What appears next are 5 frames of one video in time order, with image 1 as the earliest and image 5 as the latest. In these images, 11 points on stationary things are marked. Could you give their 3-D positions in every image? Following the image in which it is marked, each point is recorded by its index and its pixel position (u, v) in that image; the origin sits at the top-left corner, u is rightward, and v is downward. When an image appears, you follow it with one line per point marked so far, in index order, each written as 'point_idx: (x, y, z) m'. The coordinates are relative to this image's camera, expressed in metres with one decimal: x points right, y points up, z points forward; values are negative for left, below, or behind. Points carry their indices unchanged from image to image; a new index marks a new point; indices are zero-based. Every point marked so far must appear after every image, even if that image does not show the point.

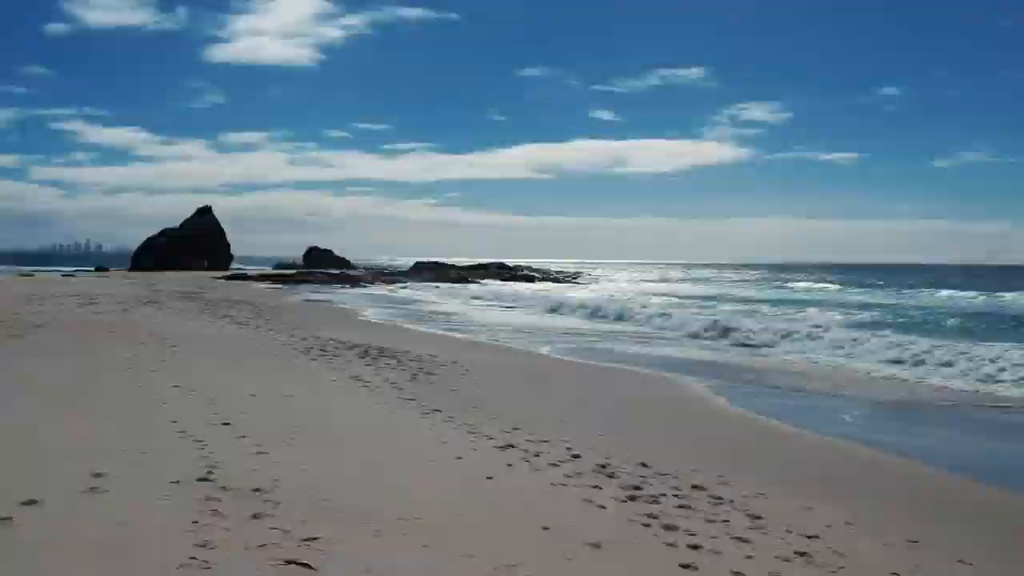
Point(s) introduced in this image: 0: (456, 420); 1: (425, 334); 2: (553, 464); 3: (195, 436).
0: (-0.7, -1.6, +7.7) m
1: (-3.1, -1.3, +19.4) m
2: (+0.4, -1.6, +6.0) m
3: (-3.0, -1.4, +6.2) m
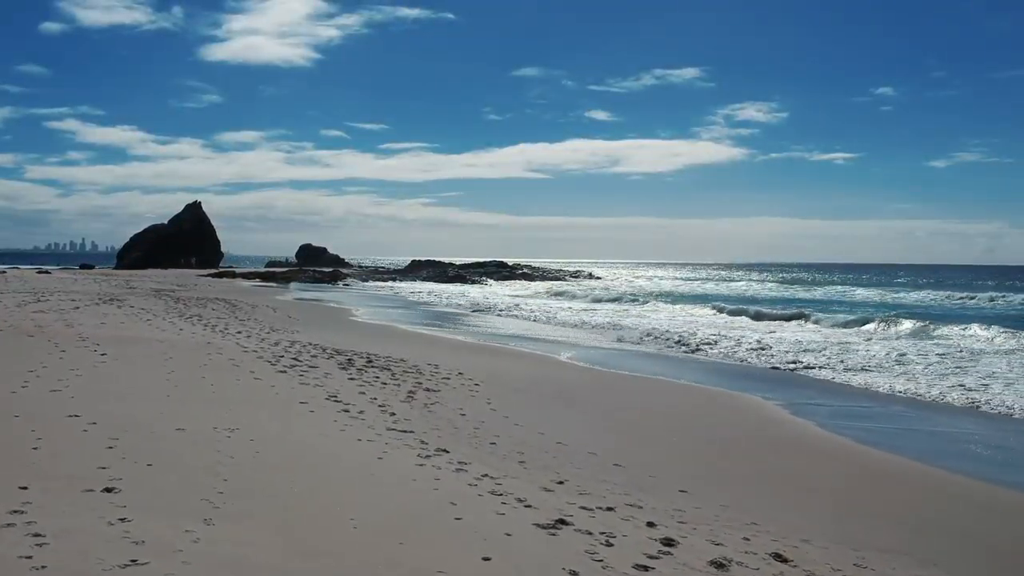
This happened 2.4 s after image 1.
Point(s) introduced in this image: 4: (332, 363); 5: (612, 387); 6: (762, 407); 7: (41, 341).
0: (-0.3, -1.5, +5.3) m
1: (-2.9, -1.2, +17.0) m
2: (+0.7, -1.5, +3.6) m
3: (-2.7, -1.3, +3.8) m
4: (-2.6, -1.1, +9.4) m
5: (+1.7, -1.7, +11.2) m
6: (+3.8, -1.9, +10.1) m
7: (-6.8, -0.8, +9.4) m
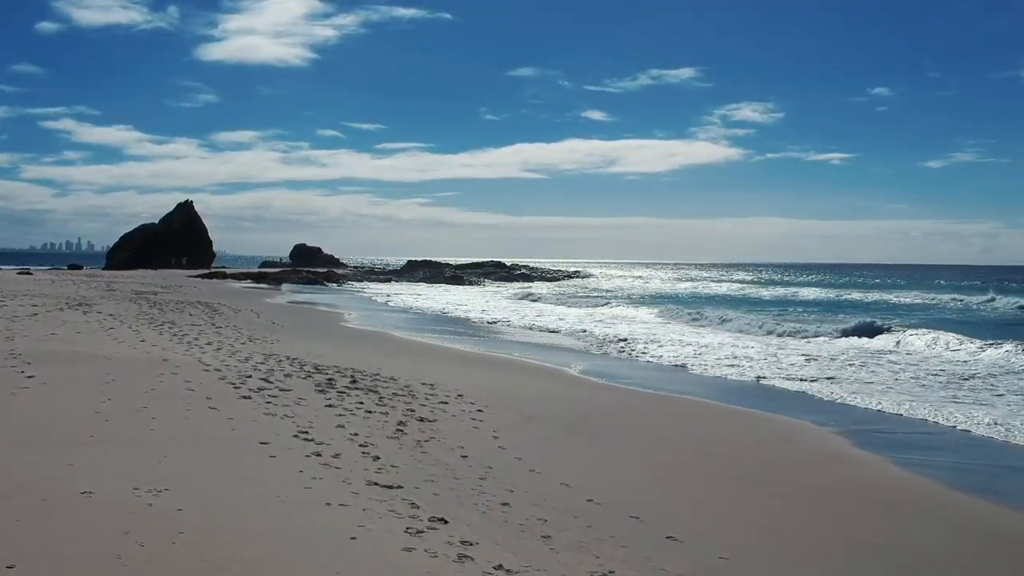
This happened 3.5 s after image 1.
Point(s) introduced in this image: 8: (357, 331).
0: (-0.2, -1.6, +3.8) m
1: (-2.8, -1.3, +15.6) m
2: (+0.9, -1.6, +2.2) m
3: (-2.6, -1.4, +2.3) m
4: (-2.5, -1.2, +8.0) m
5: (+1.8, -1.8, +9.7) m
6: (+3.9, -2.0, +8.7) m
7: (-6.7, -0.9, +7.9) m
8: (-4.4, -1.2, +18.4) m
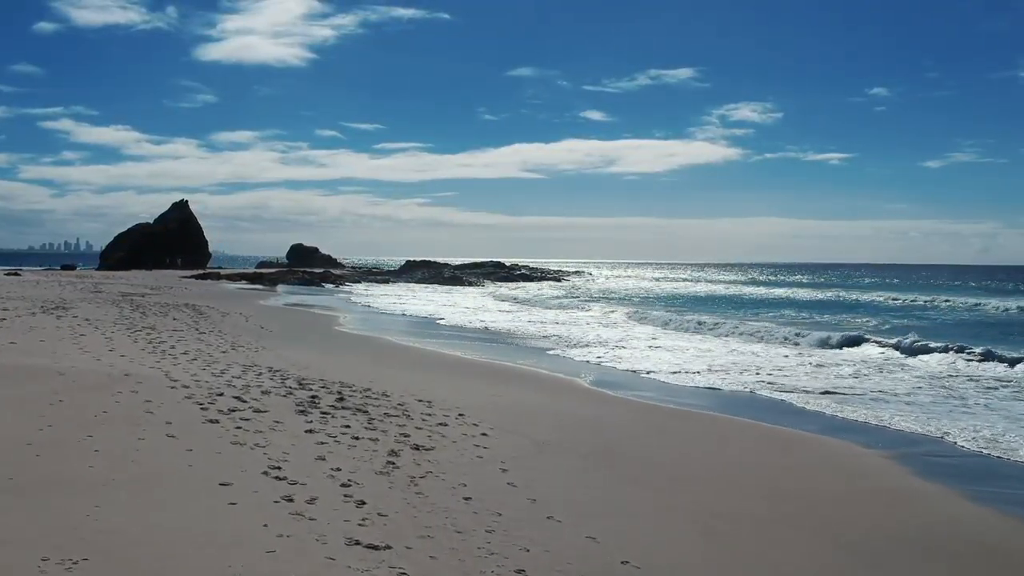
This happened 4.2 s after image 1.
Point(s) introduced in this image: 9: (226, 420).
0: (-0.1, -1.6, +2.9) m
1: (-2.7, -1.4, +14.6) m
2: (+1.0, -1.7, +1.2) m
3: (-2.5, -1.5, +1.3) m
4: (-2.4, -1.3, +7.0) m
5: (+1.9, -1.9, +8.8) m
6: (+4.0, -2.0, +7.7) m
7: (-6.6, -0.9, +6.9) m
8: (-4.4, -1.3, +17.4) m
9: (-2.8, -1.3, +6.3) m
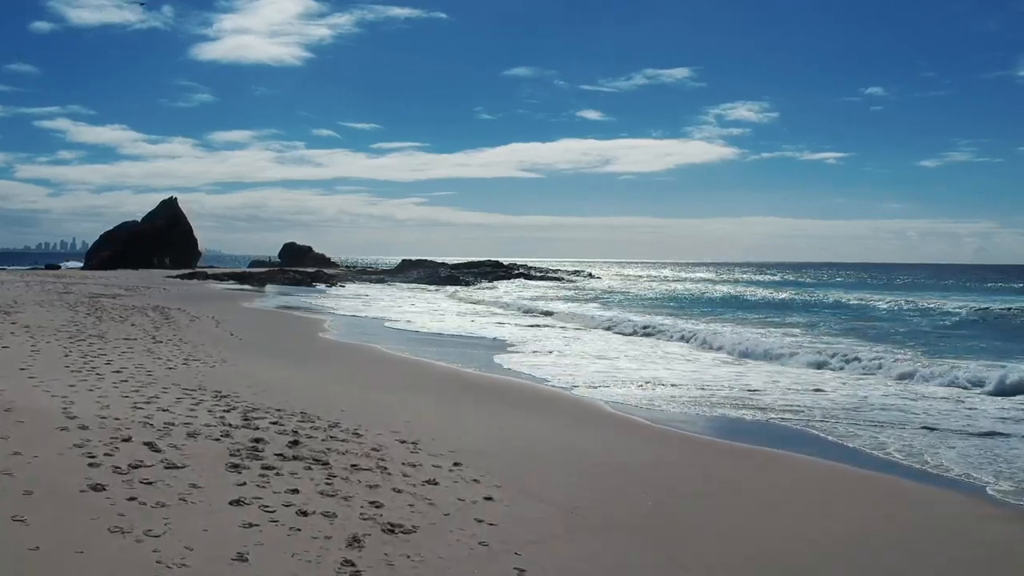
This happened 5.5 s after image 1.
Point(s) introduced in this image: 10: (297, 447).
0: (0.0, -1.7, +1.0) m
1: (-2.6, -1.4, +12.7) m
2: (+1.1, -1.7, -0.7) m
3: (-2.3, -1.5, -0.6) m
4: (-2.3, -1.3, +5.1) m
5: (+2.0, -1.9, +6.9) m
6: (+4.1, -2.1, +5.8) m
7: (-6.5, -1.0, +5.0) m
8: (-4.3, -1.3, +15.5) m
9: (-2.7, -1.3, +4.4) m
10: (-1.8, -1.3, +5.4) m
